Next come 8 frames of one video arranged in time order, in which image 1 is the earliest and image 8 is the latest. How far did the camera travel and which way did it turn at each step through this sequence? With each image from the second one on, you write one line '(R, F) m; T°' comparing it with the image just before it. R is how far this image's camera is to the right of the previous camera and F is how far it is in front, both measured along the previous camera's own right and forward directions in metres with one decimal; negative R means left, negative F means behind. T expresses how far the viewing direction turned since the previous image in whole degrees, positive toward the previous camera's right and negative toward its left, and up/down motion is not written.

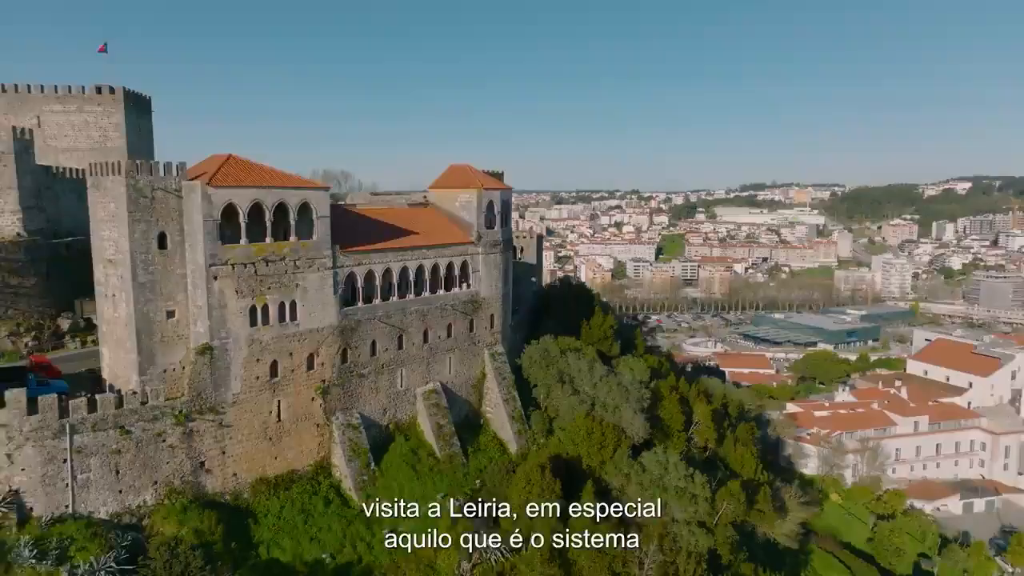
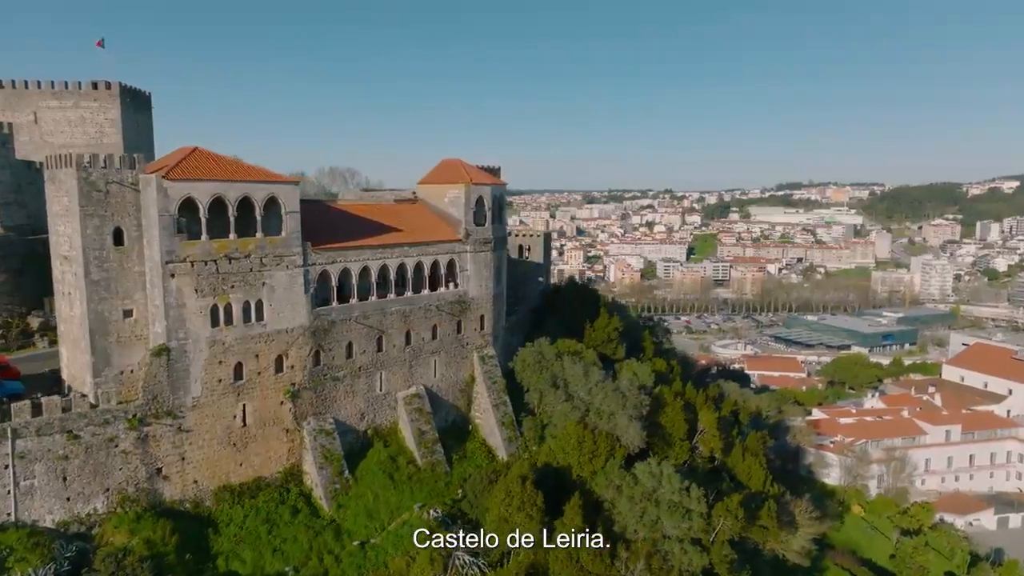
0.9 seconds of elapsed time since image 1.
(+1.7, +1.4) m; -3°
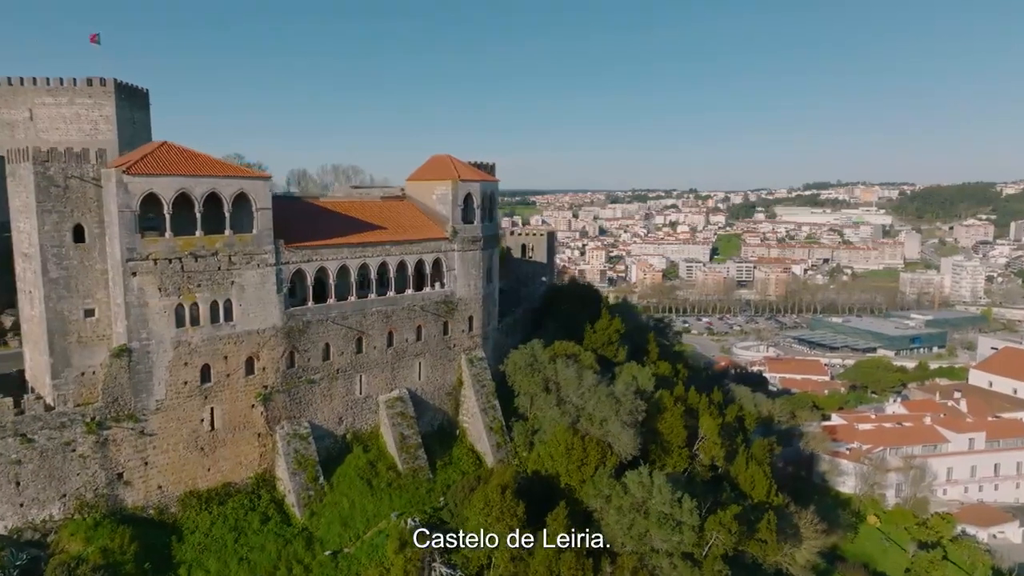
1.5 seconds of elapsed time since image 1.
(+1.4, +1.1) m; -2°
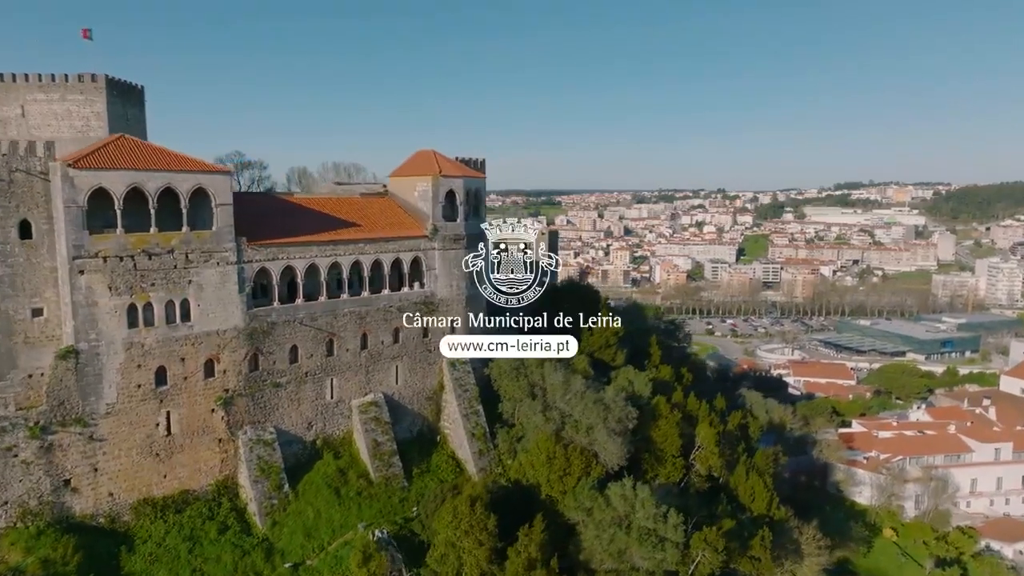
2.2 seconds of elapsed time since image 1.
(+1.6, +1.3) m; -2°
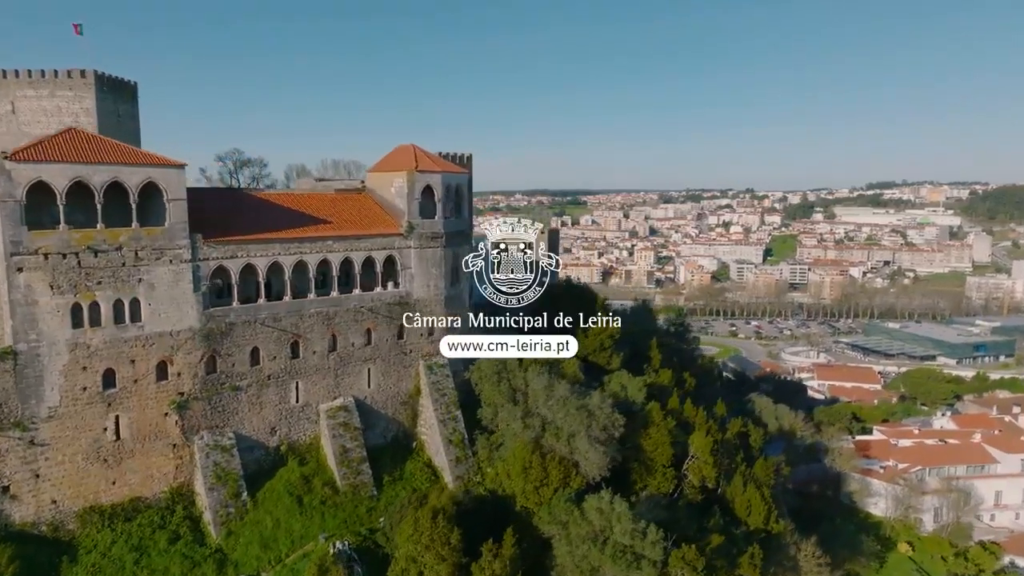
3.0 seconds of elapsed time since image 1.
(+1.7, +1.3) m; -2°
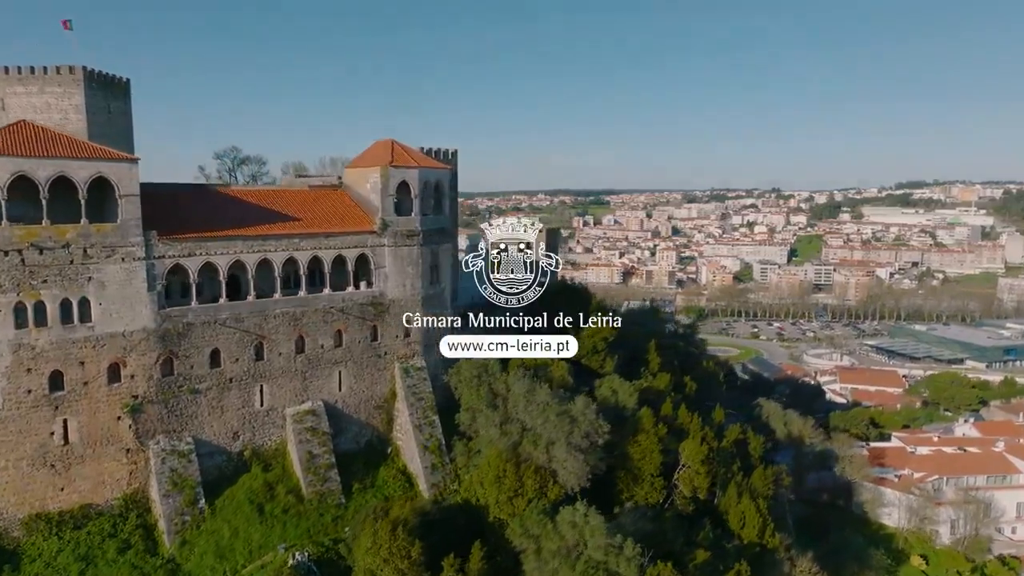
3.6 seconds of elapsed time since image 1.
(+1.6, +1.1) m; -2°
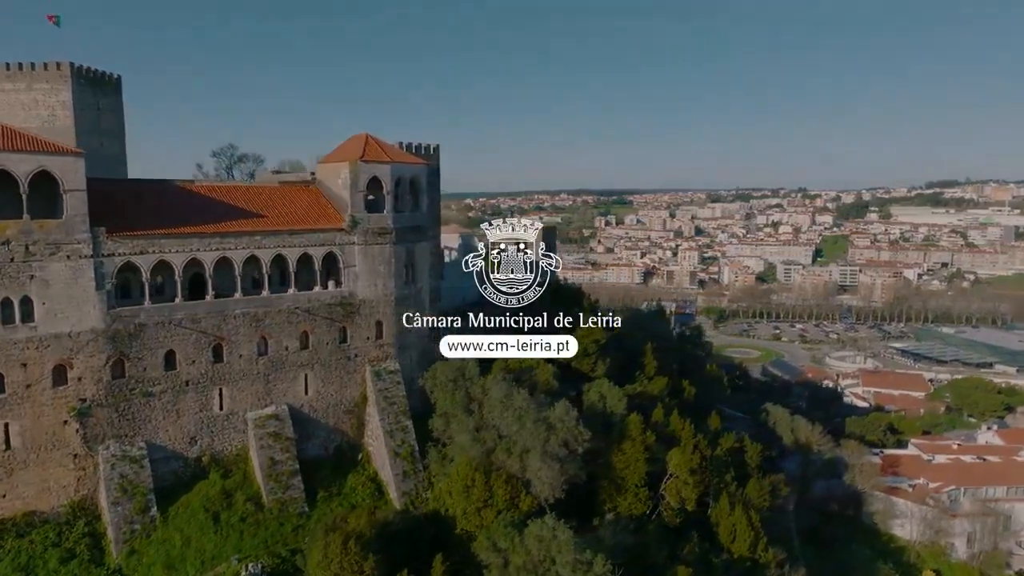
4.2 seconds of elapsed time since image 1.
(+1.6, +1.1) m; -2°
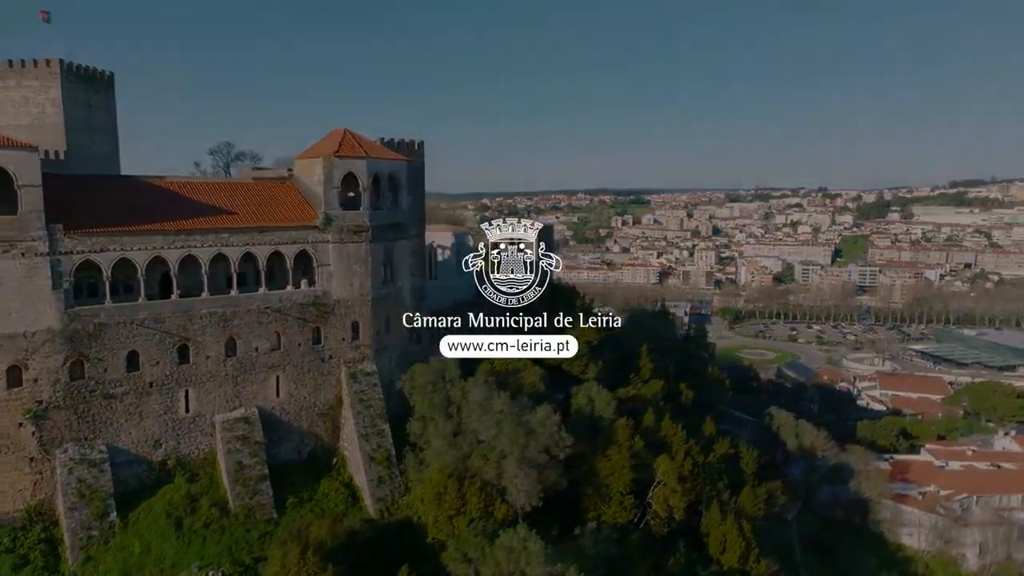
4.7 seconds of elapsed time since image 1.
(+1.2, +0.9) m; -1°
